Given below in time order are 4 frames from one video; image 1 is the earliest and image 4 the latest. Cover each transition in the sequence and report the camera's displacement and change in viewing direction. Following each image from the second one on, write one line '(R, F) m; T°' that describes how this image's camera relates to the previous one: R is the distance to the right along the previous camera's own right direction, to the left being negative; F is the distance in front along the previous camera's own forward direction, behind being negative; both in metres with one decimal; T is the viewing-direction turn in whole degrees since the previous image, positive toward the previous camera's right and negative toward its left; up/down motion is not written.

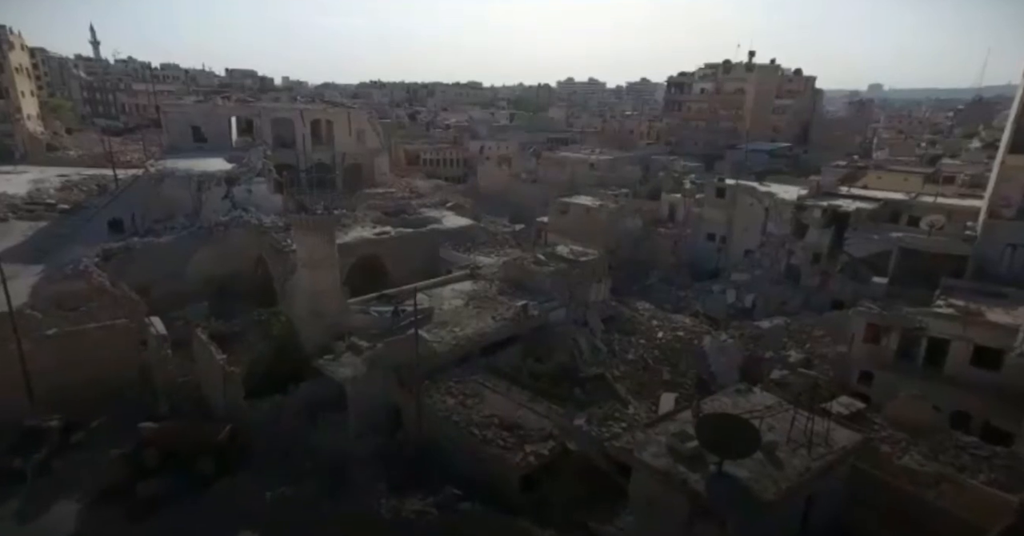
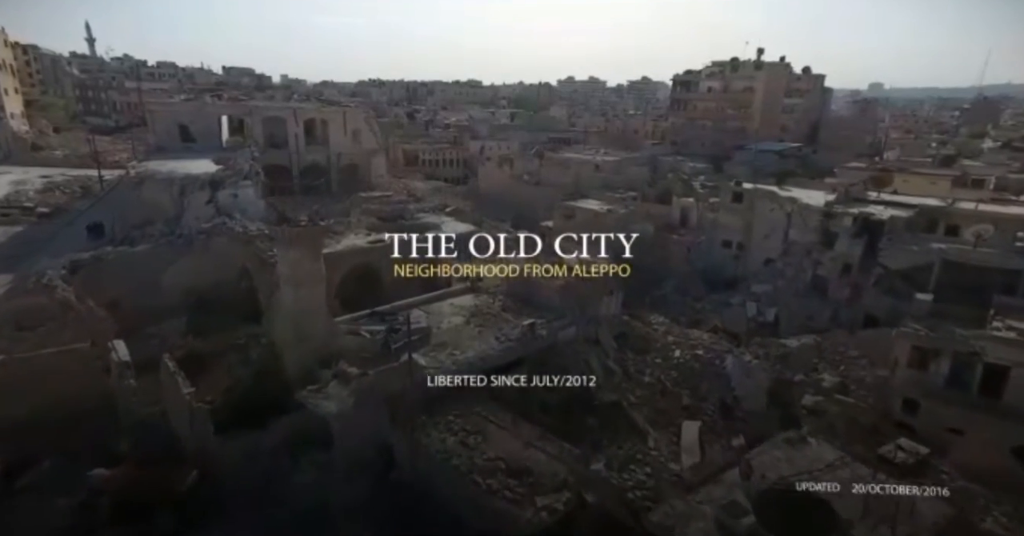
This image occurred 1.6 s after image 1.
(-0.1, +0.5) m; 0°
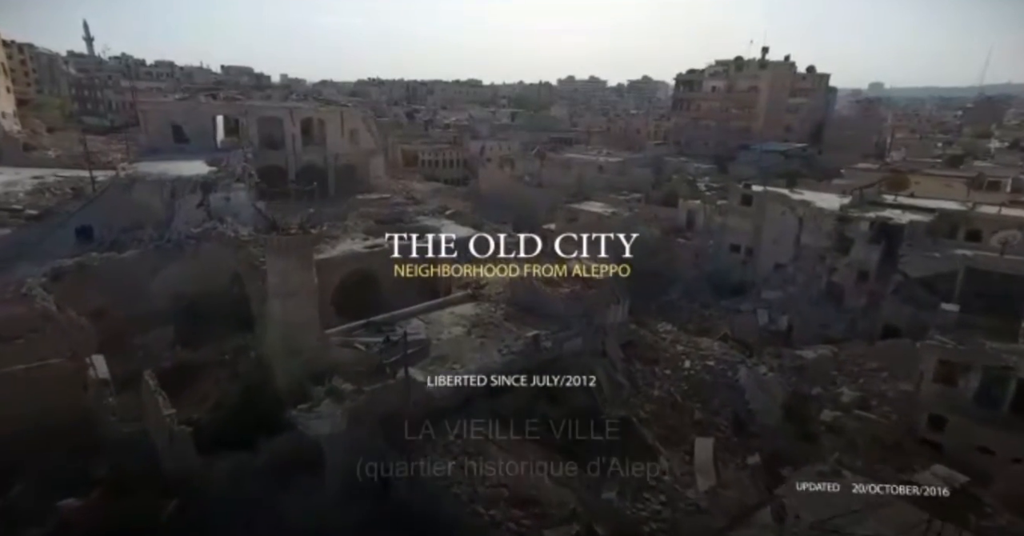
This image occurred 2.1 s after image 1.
(0.0, +0.2) m; 0°
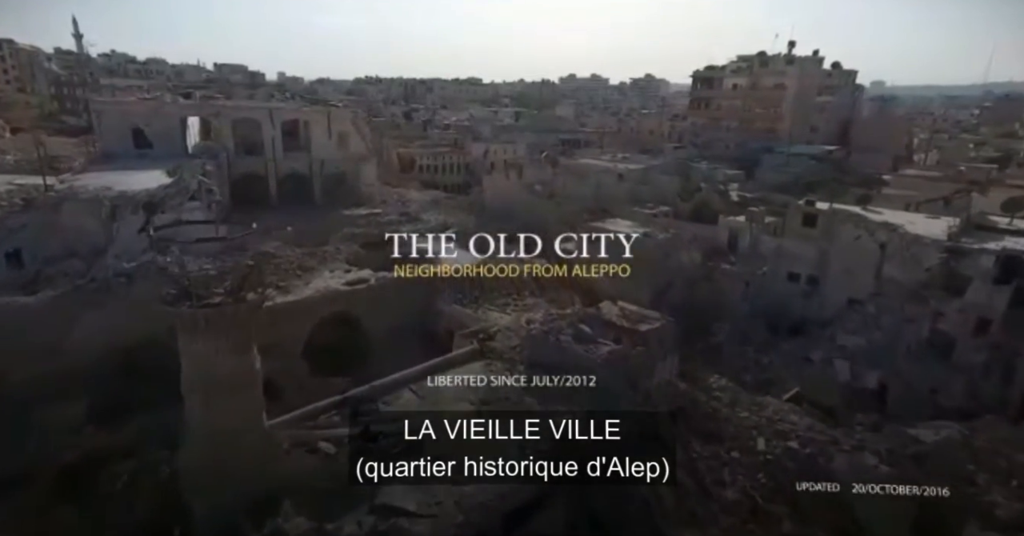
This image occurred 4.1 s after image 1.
(-0.2, +1.3) m; 0°
